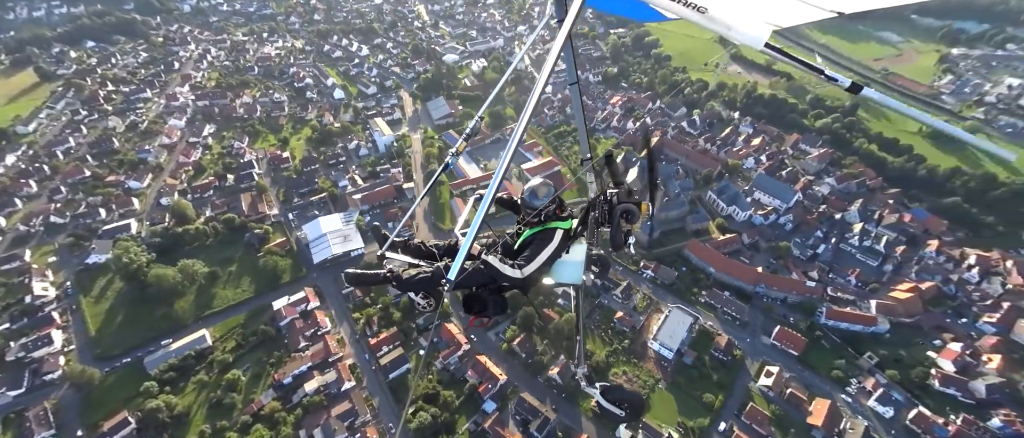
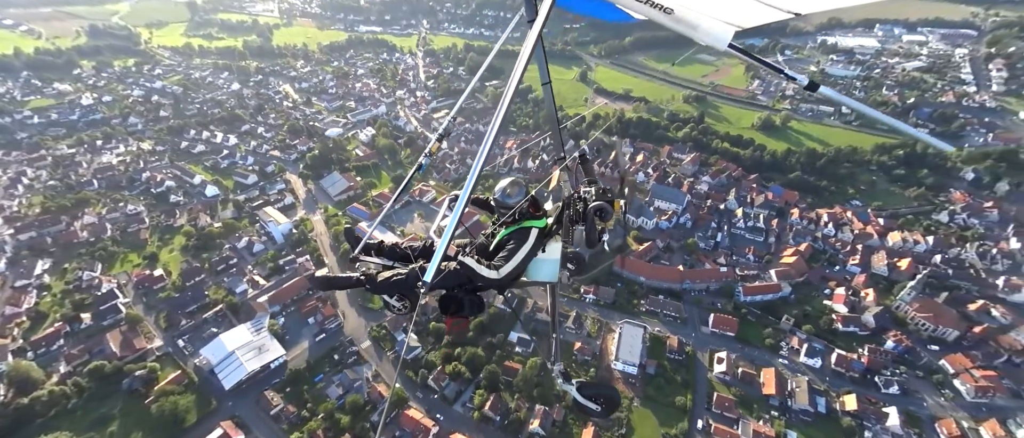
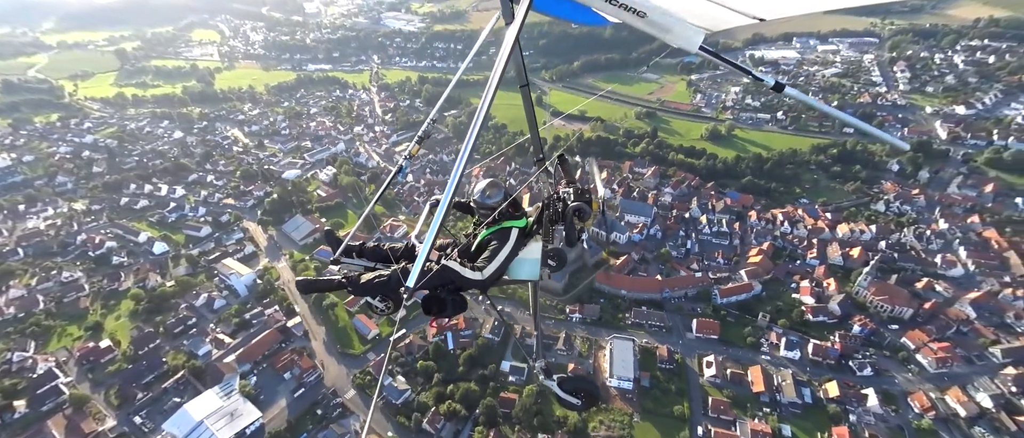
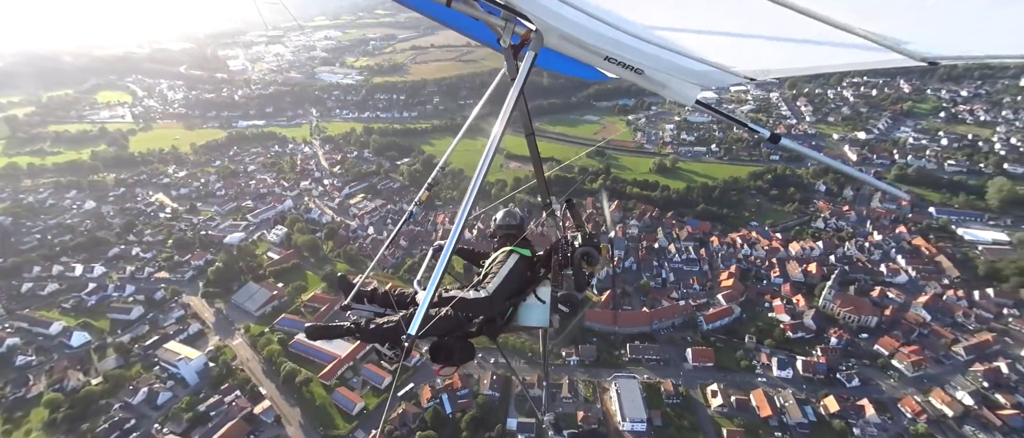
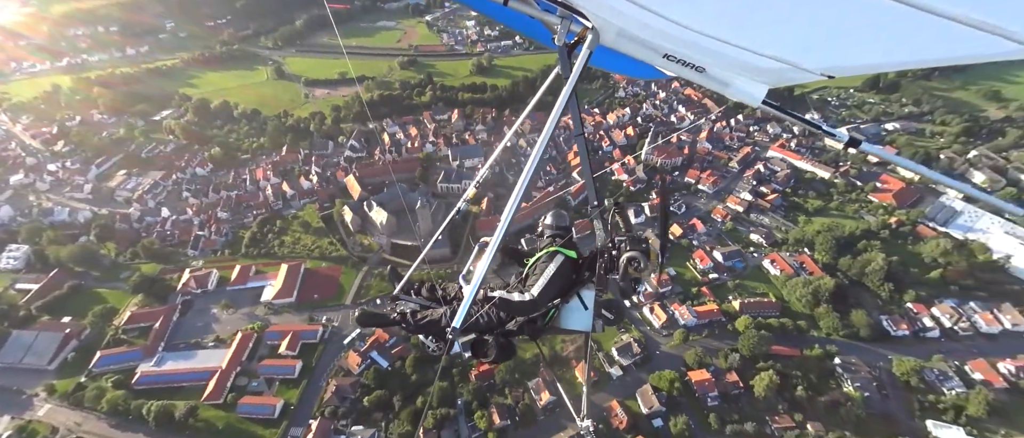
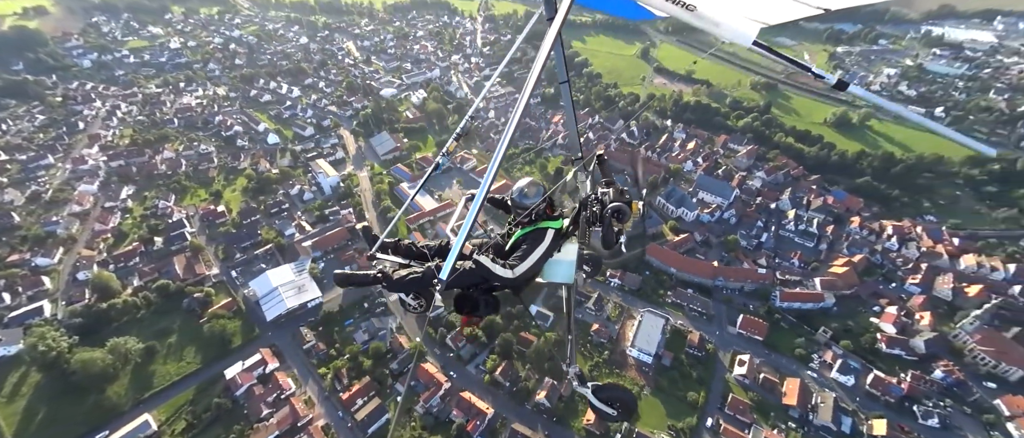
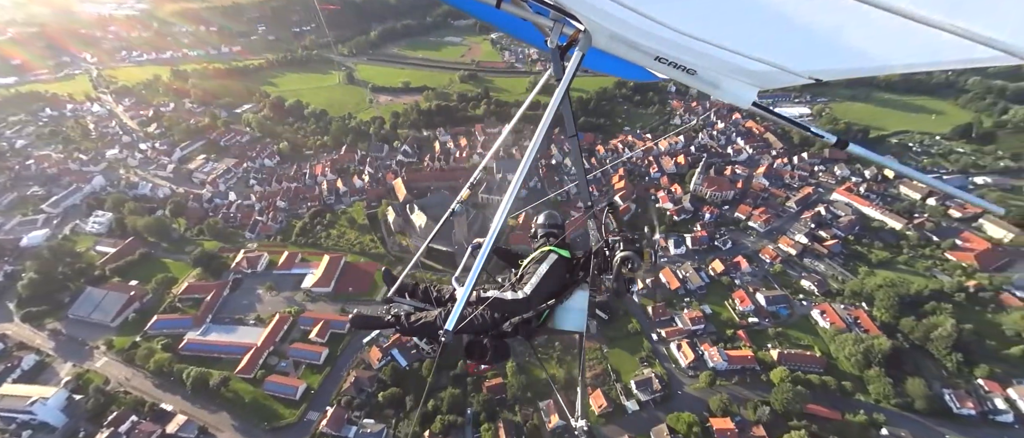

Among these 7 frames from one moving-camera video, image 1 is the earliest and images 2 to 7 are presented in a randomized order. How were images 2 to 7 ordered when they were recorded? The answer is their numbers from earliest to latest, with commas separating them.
6, 2, 3, 4, 7, 5
